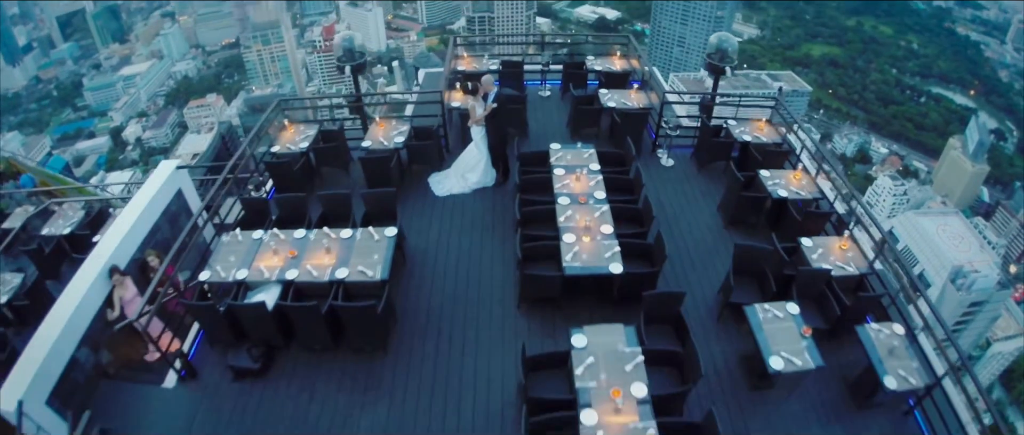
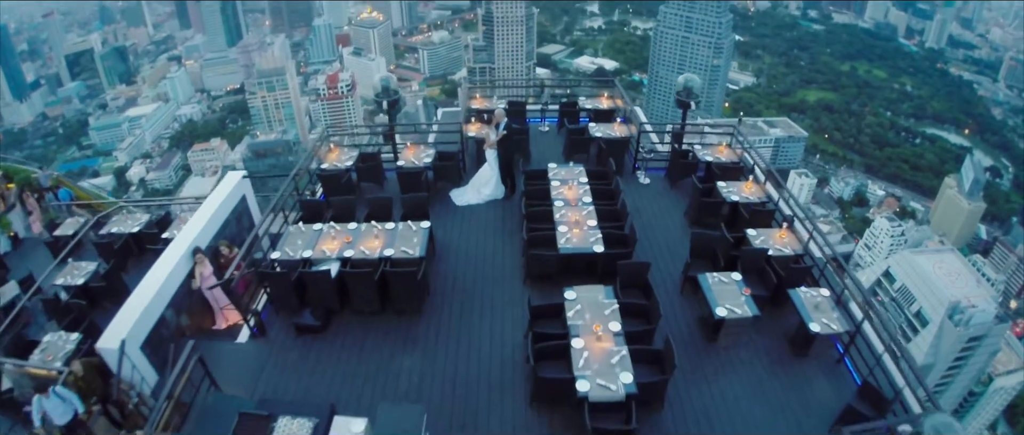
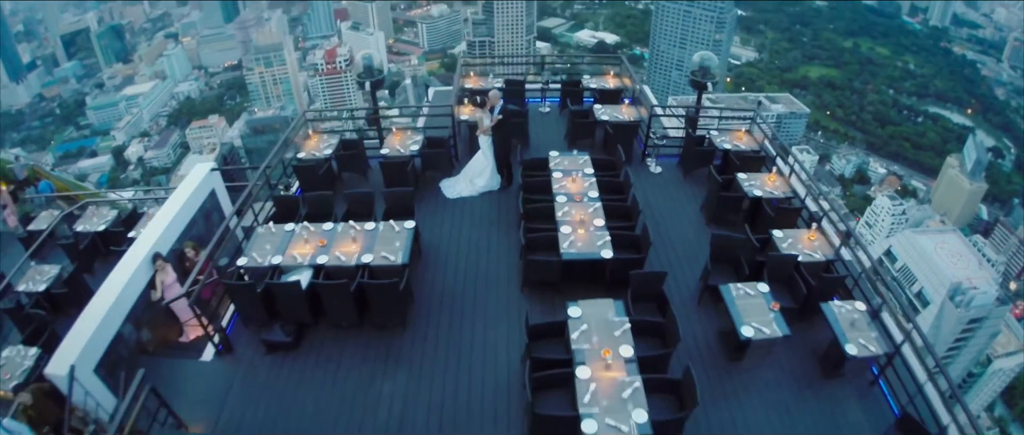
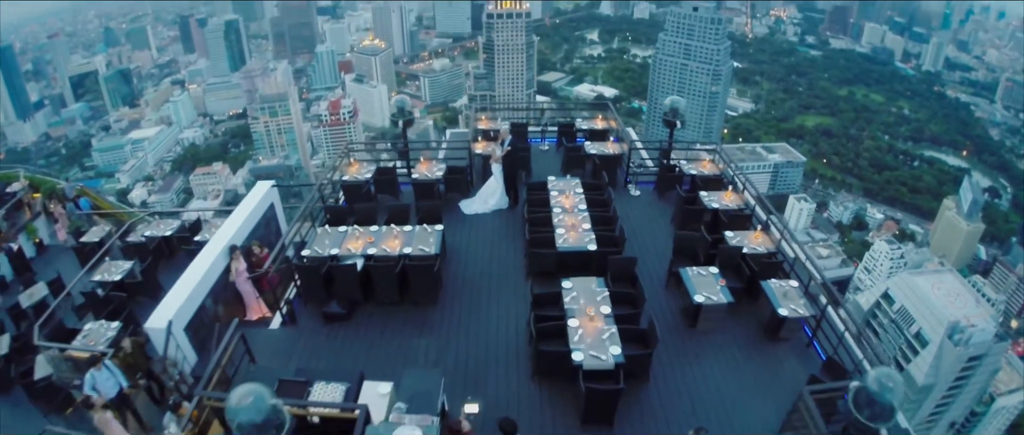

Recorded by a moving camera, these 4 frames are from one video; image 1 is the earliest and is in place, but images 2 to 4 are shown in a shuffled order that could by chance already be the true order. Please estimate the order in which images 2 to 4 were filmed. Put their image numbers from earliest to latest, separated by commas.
3, 2, 4
